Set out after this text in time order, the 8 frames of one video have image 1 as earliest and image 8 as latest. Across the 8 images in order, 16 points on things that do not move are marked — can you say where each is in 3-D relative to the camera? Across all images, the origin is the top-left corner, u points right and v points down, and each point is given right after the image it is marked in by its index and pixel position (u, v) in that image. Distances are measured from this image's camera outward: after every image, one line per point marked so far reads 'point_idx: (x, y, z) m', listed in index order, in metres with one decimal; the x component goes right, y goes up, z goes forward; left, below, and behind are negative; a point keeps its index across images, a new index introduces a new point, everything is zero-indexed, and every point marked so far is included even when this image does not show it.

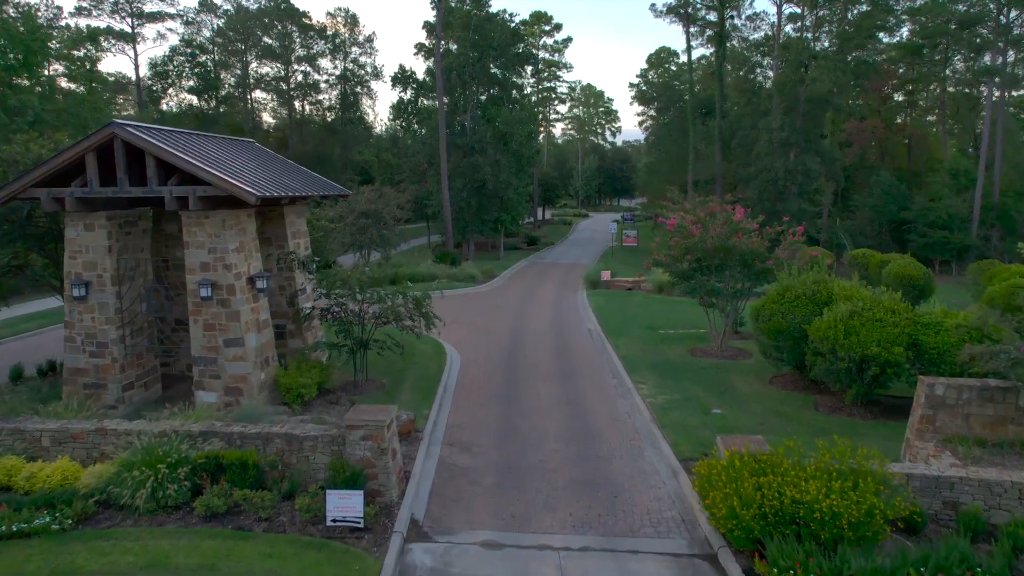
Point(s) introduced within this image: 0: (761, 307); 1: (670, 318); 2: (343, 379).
0: (+3.4, -0.3, +11.1) m
1: (+3.2, -0.7, +16.5) m
2: (-2.3, -1.2, +11.0) m
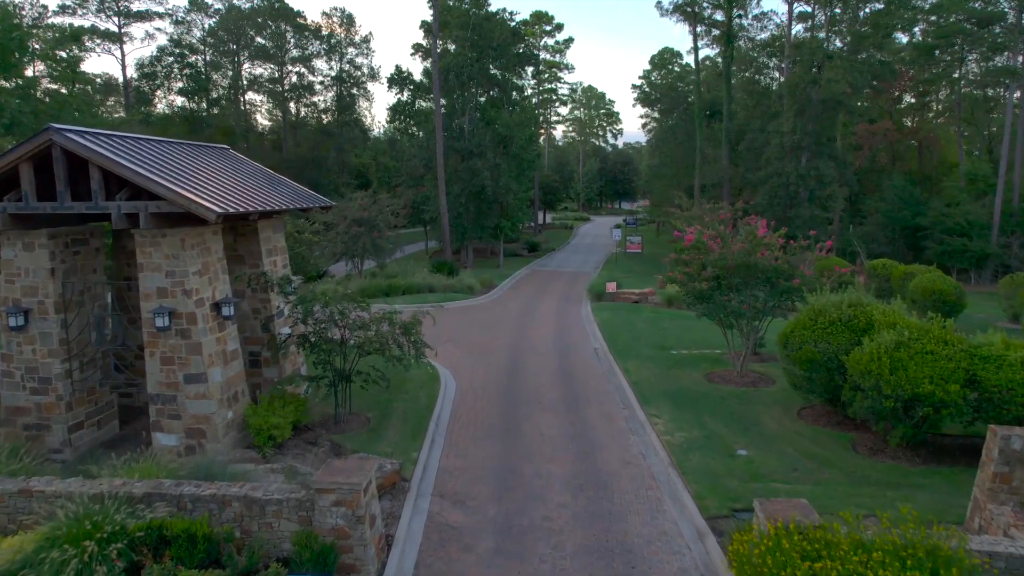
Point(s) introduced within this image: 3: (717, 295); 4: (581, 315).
0: (+3.4, -0.6, +10.0) m
1: (+3.2, -1.0, +15.4) m
2: (-2.3, -1.5, +9.8) m
3: (+2.9, -0.1, +11.6) m
4: (+1.6, -0.7, +19.0) m
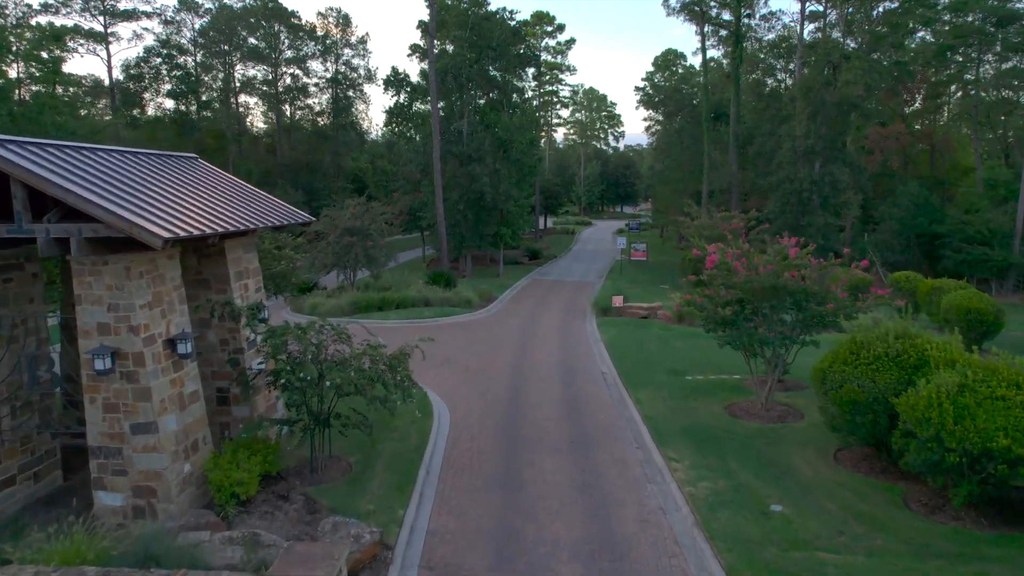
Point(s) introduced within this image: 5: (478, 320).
0: (+3.4, -0.9, +8.8) m
1: (+3.2, -1.3, +14.2) m
2: (-2.3, -1.8, +8.7) m
3: (+2.9, -0.4, +10.4) m
4: (+1.6, -1.0, +17.9) m
5: (-0.8, -0.8, +19.6) m
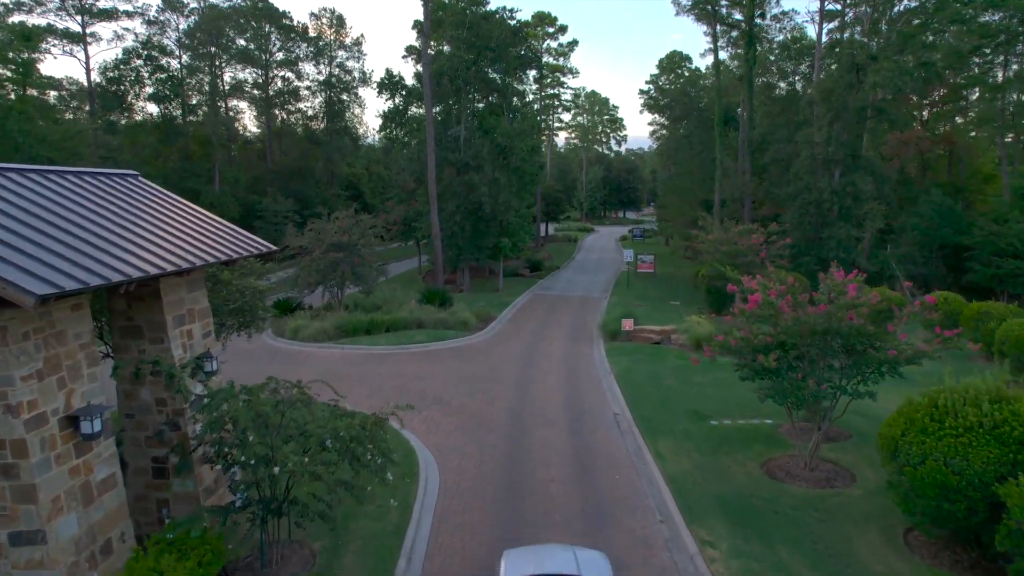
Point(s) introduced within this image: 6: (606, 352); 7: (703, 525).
0: (+3.4, -1.3, +7.1) m
1: (+3.2, -1.8, +12.6) m
2: (-2.3, -2.3, +7.0) m
3: (+2.9, -0.9, +8.8) m
4: (+1.6, -1.5, +16.2) m
5: (-0.8, -1.3, +17.9) m
6: (+2.0, -1.3, +17.1) m
7: (+1.9, -2.3, +8.1) m
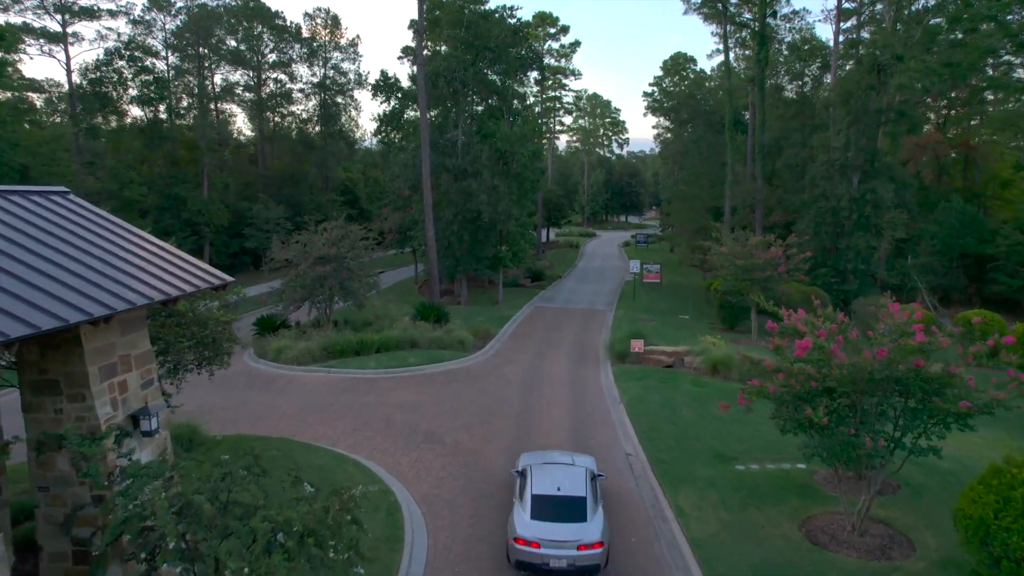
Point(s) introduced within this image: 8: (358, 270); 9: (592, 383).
0: (+3.4, -1.6, +5.8) m
1: (+3.2, -2.1, +11.2) m
2: (-2.3, -2.6, +5.6) m
3: (+2.9, -1.2, +7.4) m
4: (+1.6, -1.8, +14.8) m
5: (-0.8, -1.6, +16.6) m
6: (+2.0, -1.7, +15.8) m
7: (+1.9, -2.7, +6.8) m
8: (-3.7, +0.4, +19.4) m
9: (+1.5, -1.8, +15.3) m
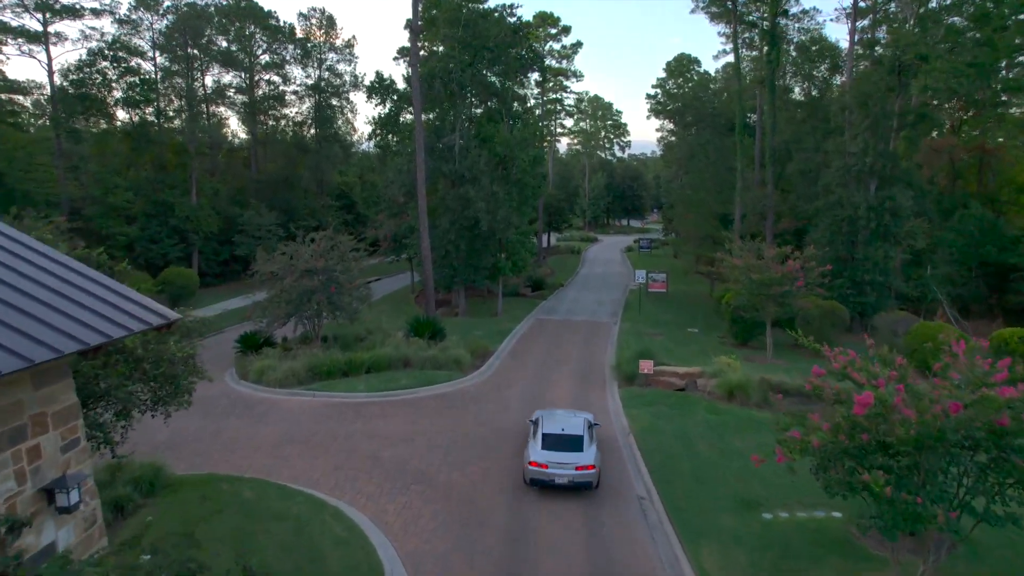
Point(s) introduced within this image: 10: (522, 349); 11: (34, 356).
0: (+3.4, -1.9, +4.6) m
1: (+3.2, -2.4, +10.0) m
2: (-2.3, -2.9, +4.5) m
3: (+2.9, -1.5, +6.2) m
4: (+1.6, -2.1, +13.7) m
5: (-0.8, -1.9, +15.4) m
6: (+2.0, -2.0, +14.6) m
7: (+1.9, -2.9, +5.6) m
8: (-3.7, +0.1, +18.3) m
9: (+1.5, -2.1, +14.1) m
10: (+0.2, -1.5, +19.7) m
11: (-2.7, -0.4, +4.3) m
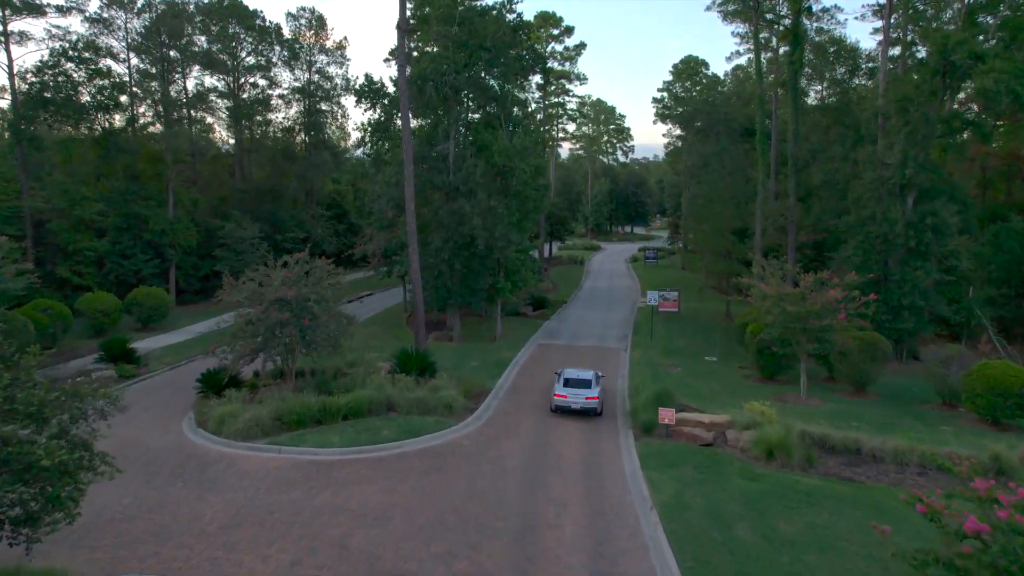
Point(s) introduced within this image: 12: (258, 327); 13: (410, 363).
0: (+3.4, -2.5, +2.4) m
1: (+3.2, -3.0, +7.9) m
2: (-2.3, -3.4, +2.3) m
3: (+2.9, -2.1, +4.1) m
4: (+1.6, -2.7, +11.5) m
5: (-0.8, -2.5, +13.2) m
6: (+1.9, -2.6, +12.4) m
7: (+1.9, -3.5, +3.4) m
8: (-3.7, -0.5, +16.1) m
9: (+1.5, -2.7, +11.9) m
10: (+0.2, -2.1, +17.5) m
11: (-2.7, -0.9, +2.2) m
12: (-4.7, -0.8, +15.2) m
13: (-2.1, -1.5, +16.8) m
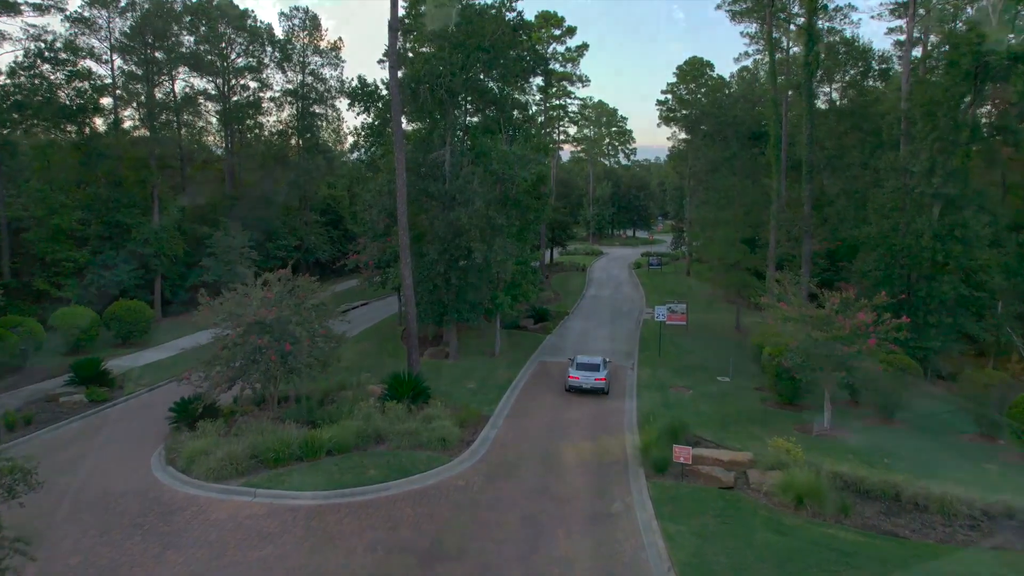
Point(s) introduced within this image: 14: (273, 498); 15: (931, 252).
0: (+3.3, -2.8, +1.2) m
1: (+3.2, -3.3, +6.6) m
2: (-2.3, -3.8, +1.0) m
3: (+2.9, -2.4, +2.8) m
4: (+1.6, -3.1, +10.2) m
5: (-0.8, -2.9, +12.0) m
6: (+1.9, -3.0, +11.2) m
7: (+1.9, -3.9, +2.2) m
8: (-3.7, -0.9, +14.9) m
9: (+1.4, -3.0, +10.7) m
10: (+0.2, -2.4, +16.3) m
11: (-2.8, -1.3, +0.9) m
12: (-4.7, -1.1, +13.9) m
13: (-2.1, -1.9, +15.6) m
14: (-3.3, -2.9, +11.4) m
15: (+9.6, +0.8, +18.7) m
